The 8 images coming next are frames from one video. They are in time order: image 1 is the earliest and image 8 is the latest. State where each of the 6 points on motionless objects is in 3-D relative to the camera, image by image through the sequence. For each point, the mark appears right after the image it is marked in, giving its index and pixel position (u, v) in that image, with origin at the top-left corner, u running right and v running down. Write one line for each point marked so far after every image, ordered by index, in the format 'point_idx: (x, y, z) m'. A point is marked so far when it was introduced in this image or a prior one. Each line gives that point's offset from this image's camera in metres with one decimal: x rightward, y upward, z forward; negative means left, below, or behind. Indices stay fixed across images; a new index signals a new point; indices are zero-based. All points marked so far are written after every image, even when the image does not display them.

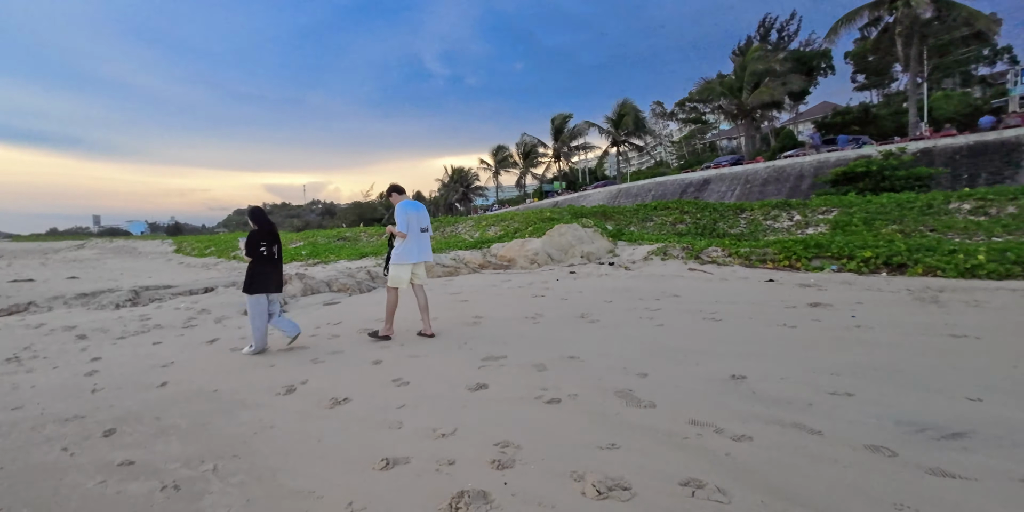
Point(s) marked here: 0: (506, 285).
0: (-0.1, -0.4, +7.2) m
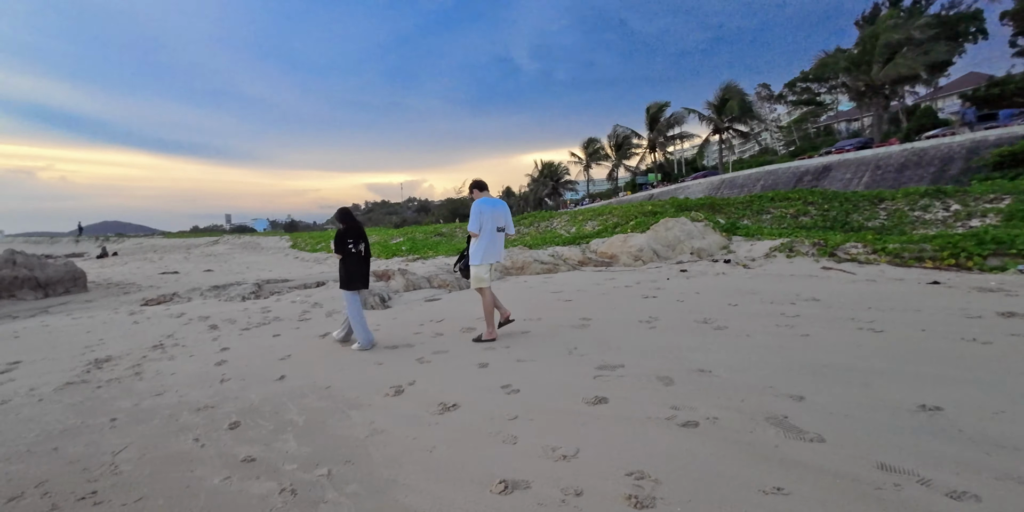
0: (+1.3, -0.4, +6.7) m
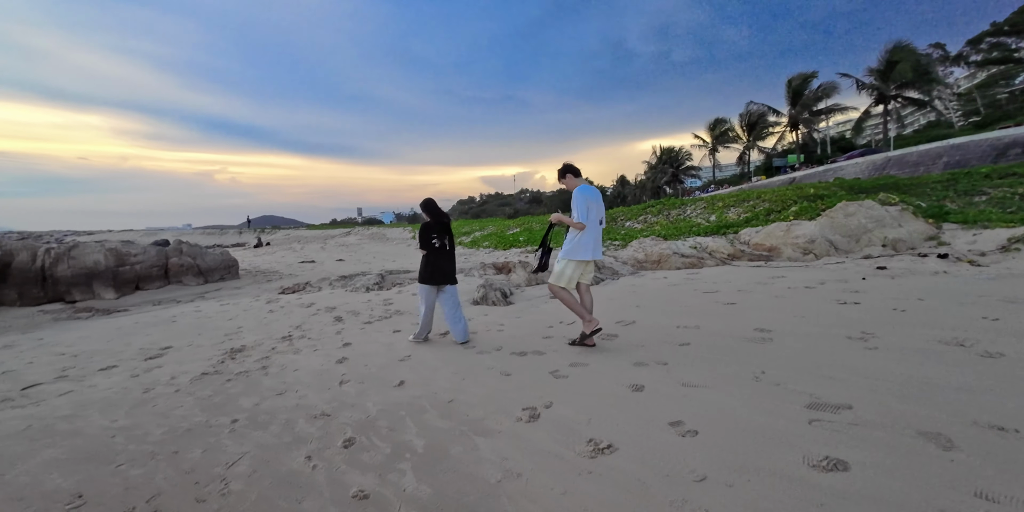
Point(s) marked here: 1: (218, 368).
0: (+3.0, -0.3, +5.4) m
1: (-2.9, -1.1, +4.8) m
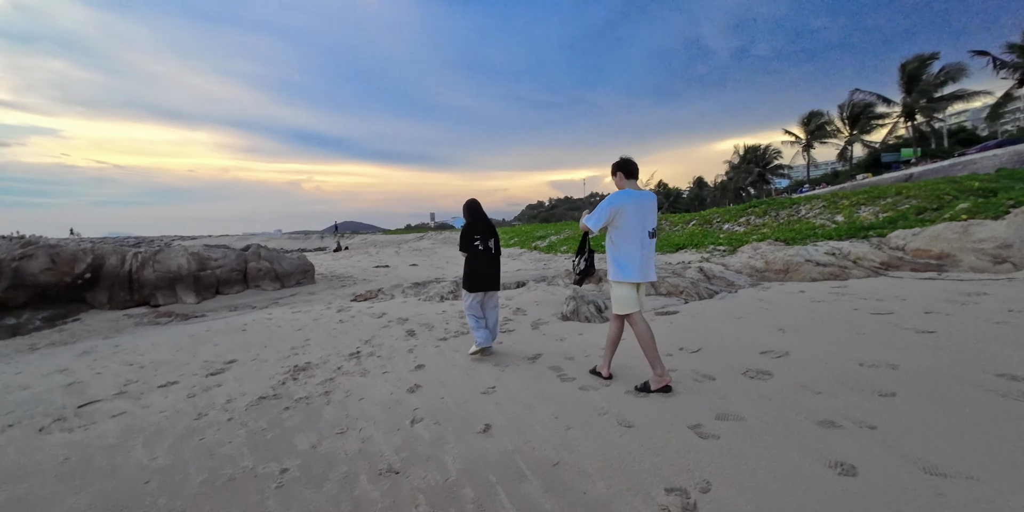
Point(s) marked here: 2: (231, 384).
0: (+3.9, -0.4, +4.0) m
1: (-2.0, -1.2, +4.2) m
2: (-2.6, -1.2, +4.5) m
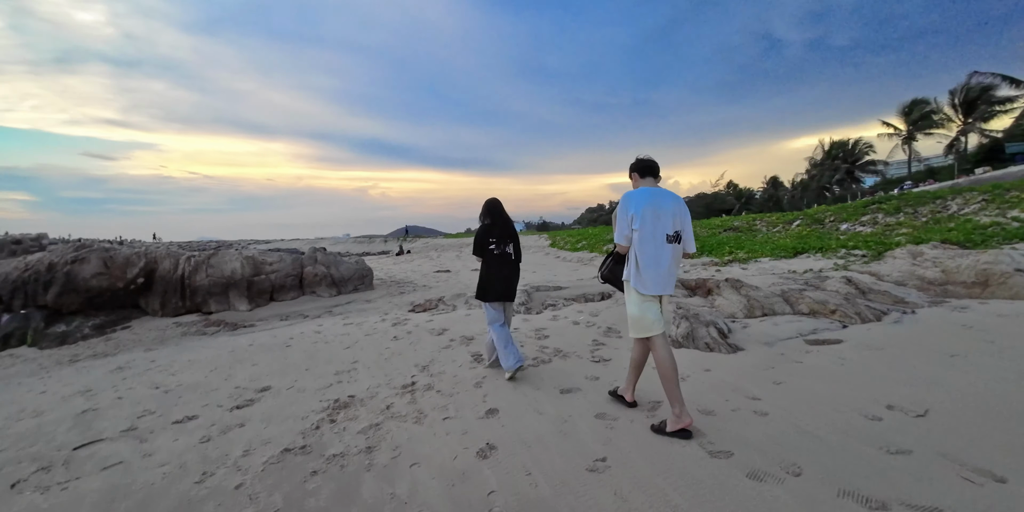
0: (+4.5, -0.4, +2.3) m
1: (-1.3, -1.2, +3.2) m
2: (-1.8, -1.2, +3.5) m
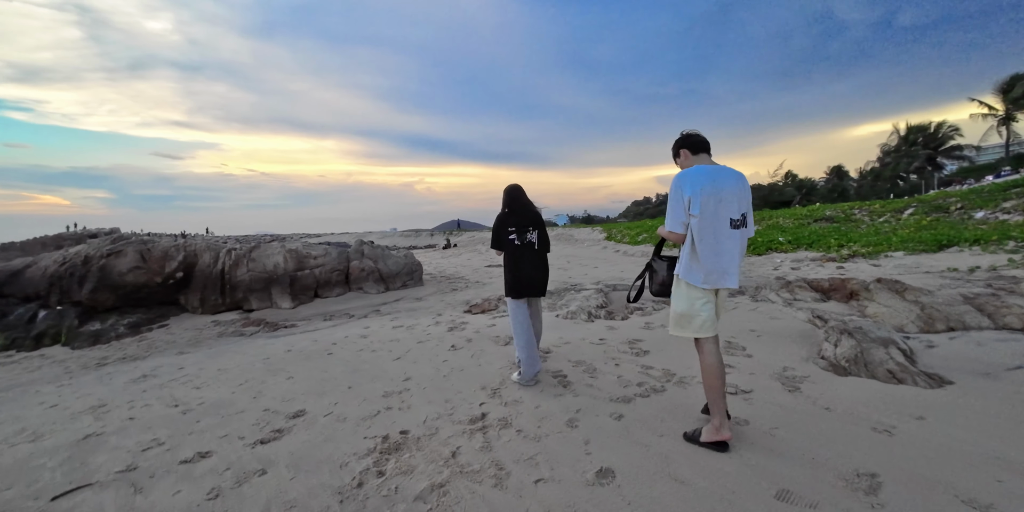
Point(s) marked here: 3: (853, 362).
0: (+4.9, -0.4, +0.8) m
1: (-0.8, -1.2, +2.3) m
2: (-1.3, -1.2, +2.6) m
3: (+2.2, -0.7, +3.2) m
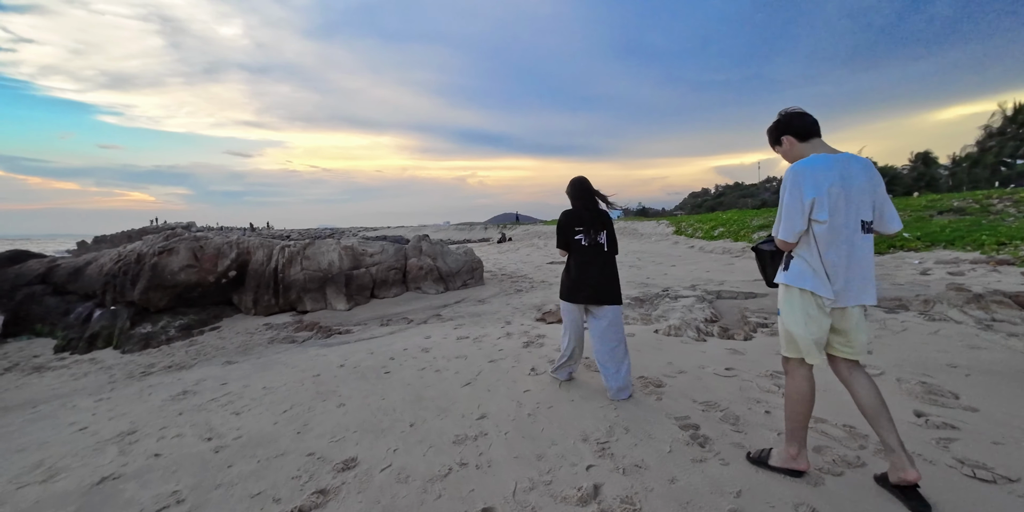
0: (+5.2, -0.5, -0.6) m
1: (-0.3, -1.2, +1.4) m
2: (-0.7, -1.2, +1.9) m
3: (+2.8, -0.7, +2.0) m
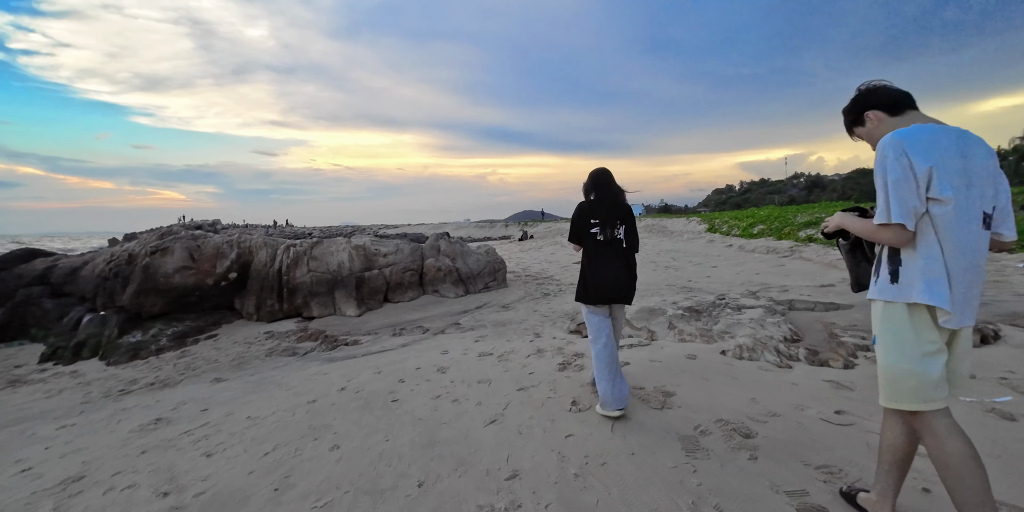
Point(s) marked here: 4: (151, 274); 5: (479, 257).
0: (+5.3, -0.6, -1.6) m
1: (-0.2, -1.3, +0.7) m
2: (-0.6, -1.3, +1.1) m
3: (+2.9, -0.8, +1.1) m
4: (-4.3, -0.2, +5.9) m
5: (-0.6, 0.0, +8.0) m
